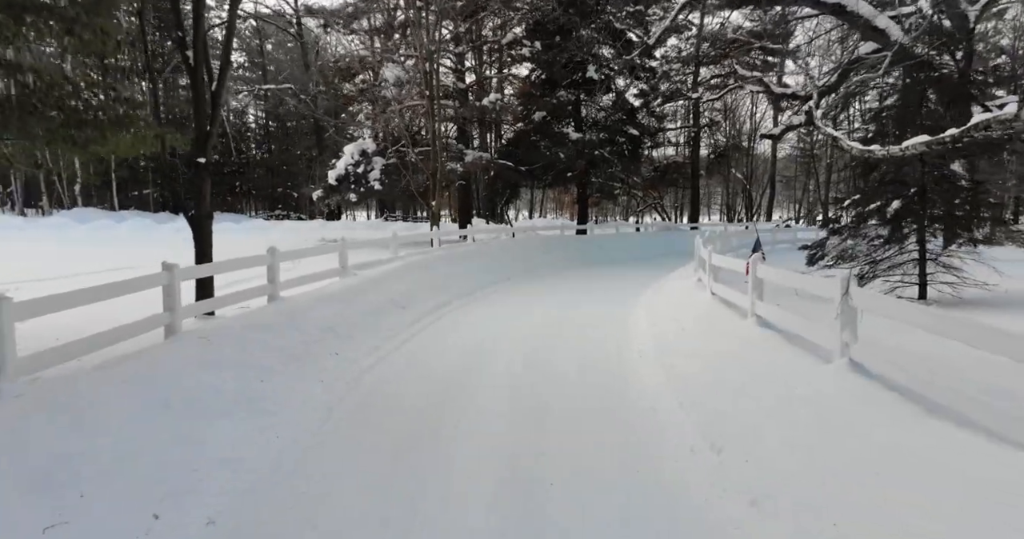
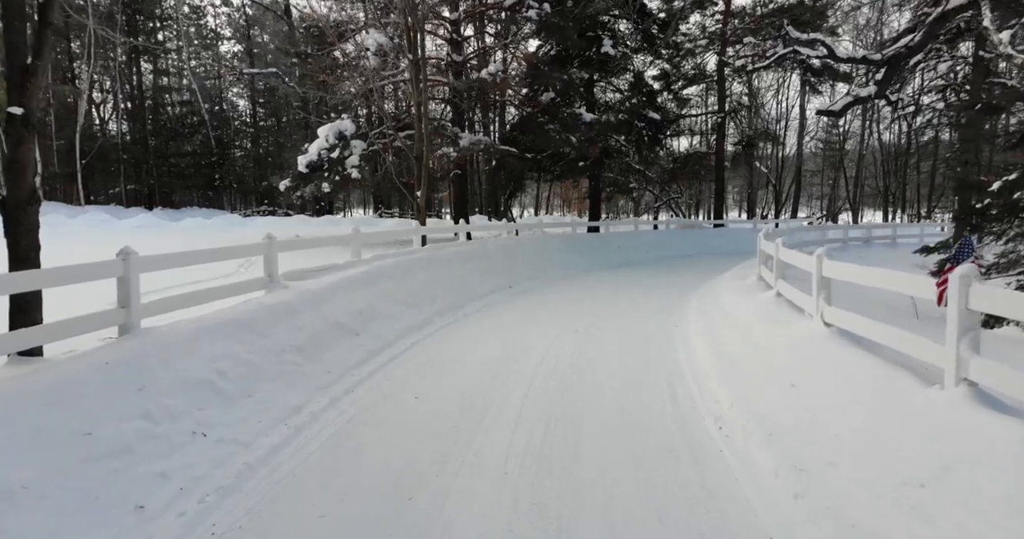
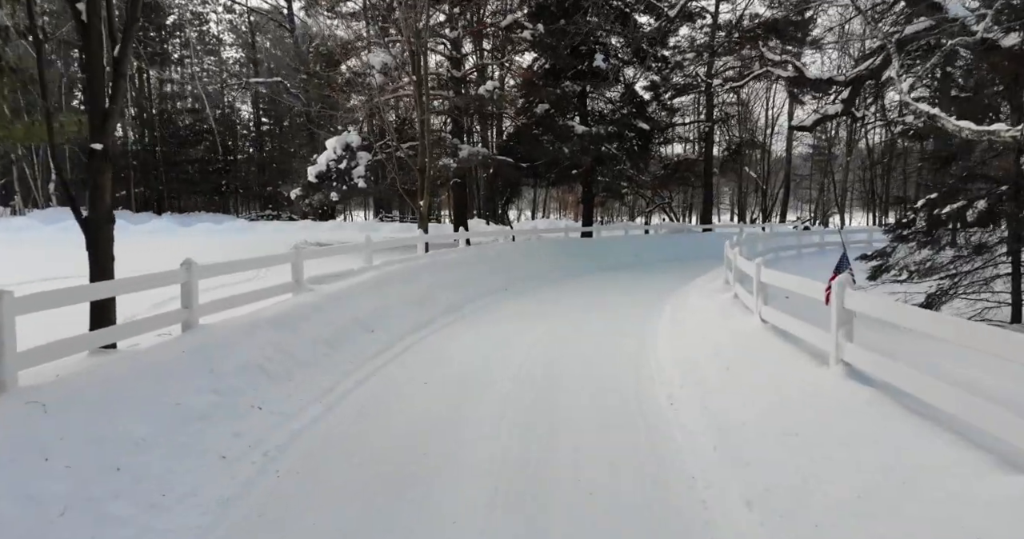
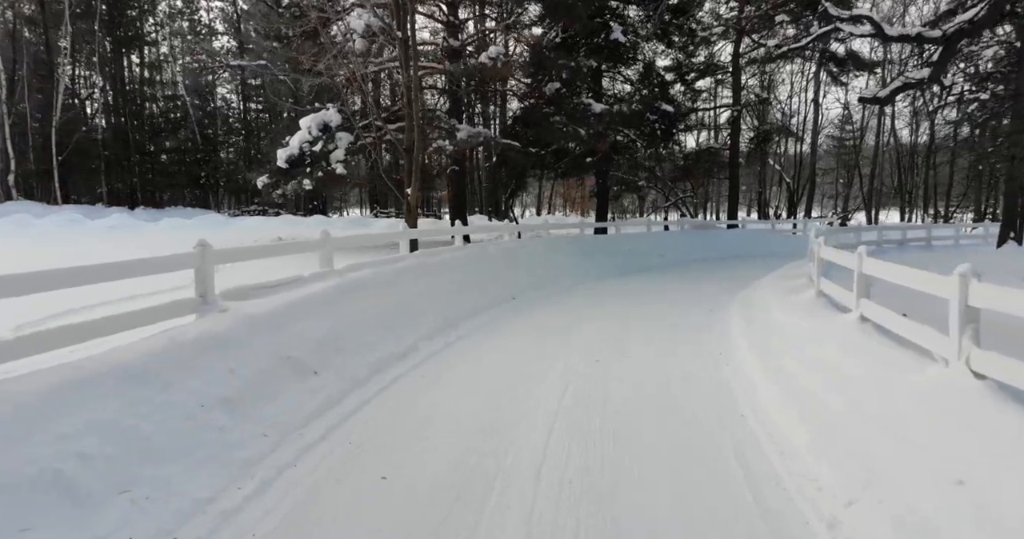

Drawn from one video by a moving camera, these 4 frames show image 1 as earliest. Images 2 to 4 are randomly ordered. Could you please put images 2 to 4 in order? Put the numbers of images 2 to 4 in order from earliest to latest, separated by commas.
3, 2, 4
